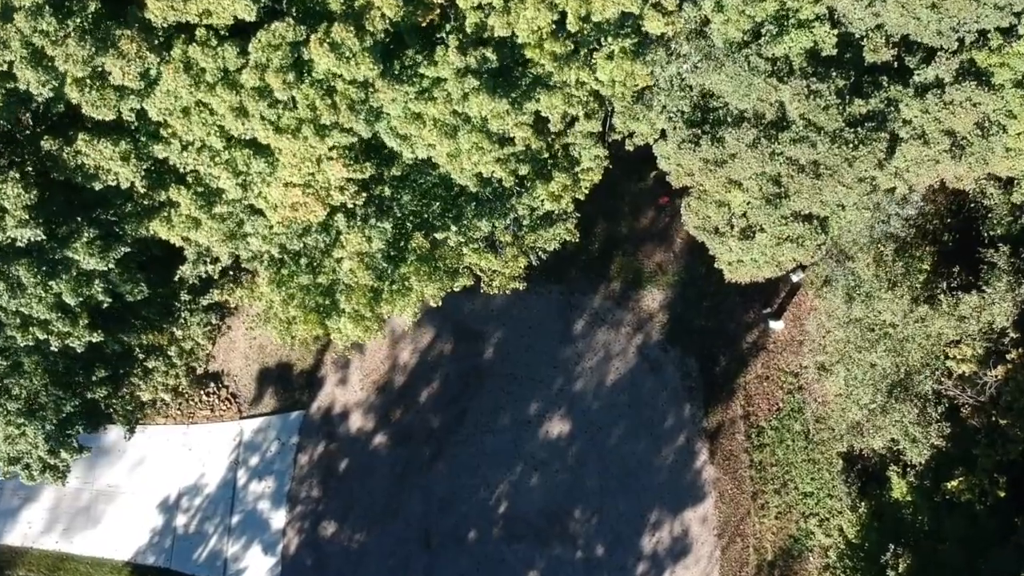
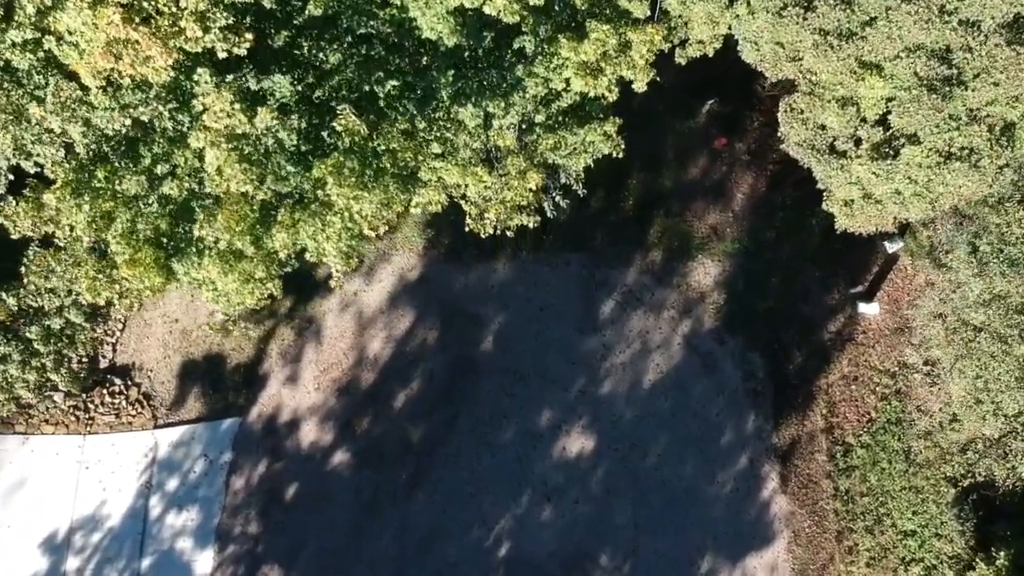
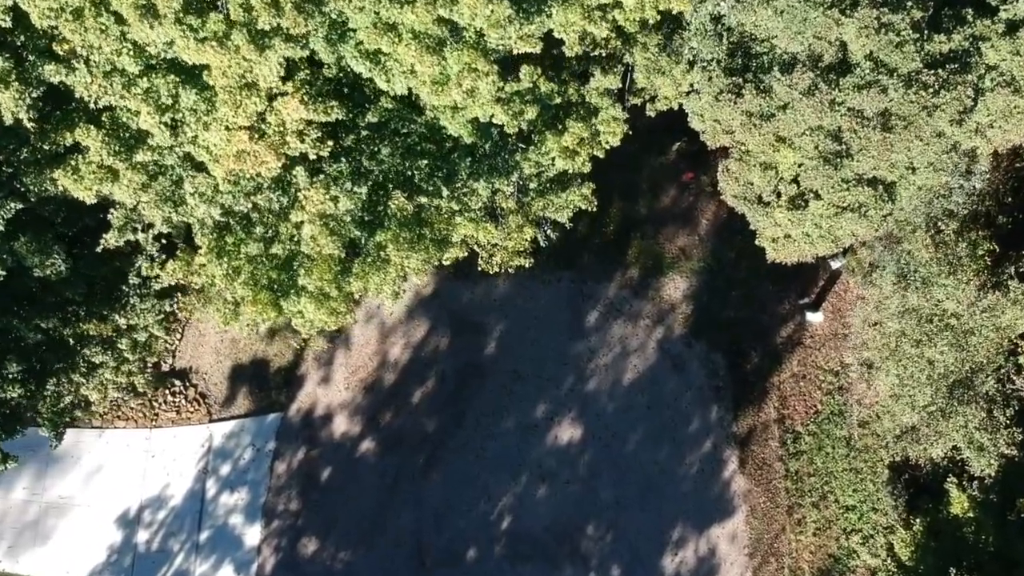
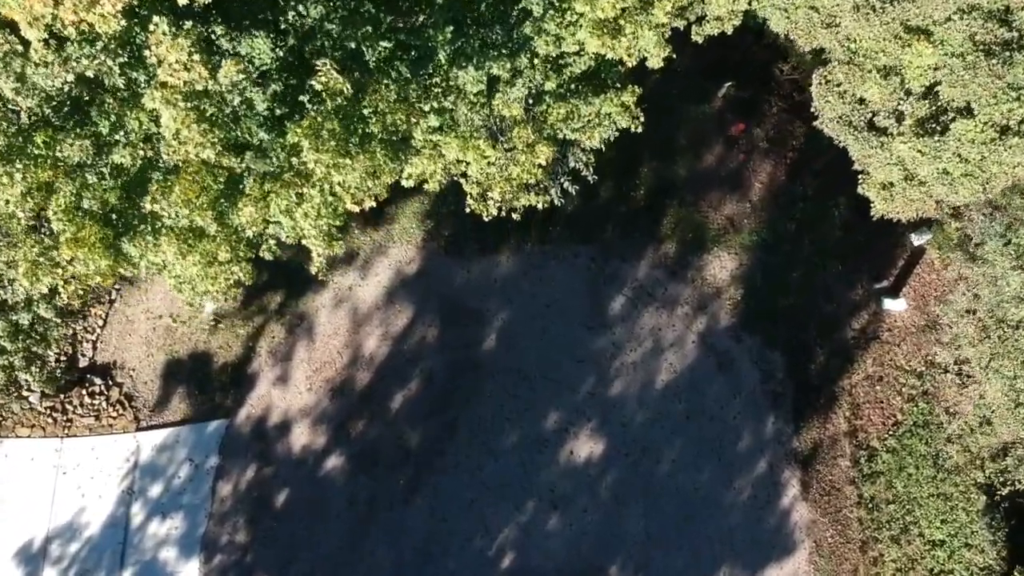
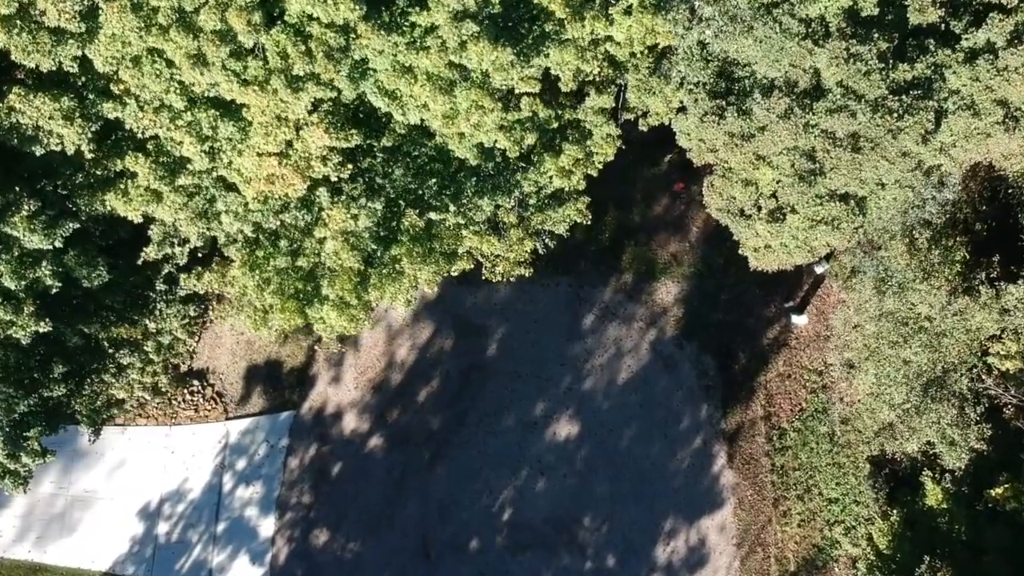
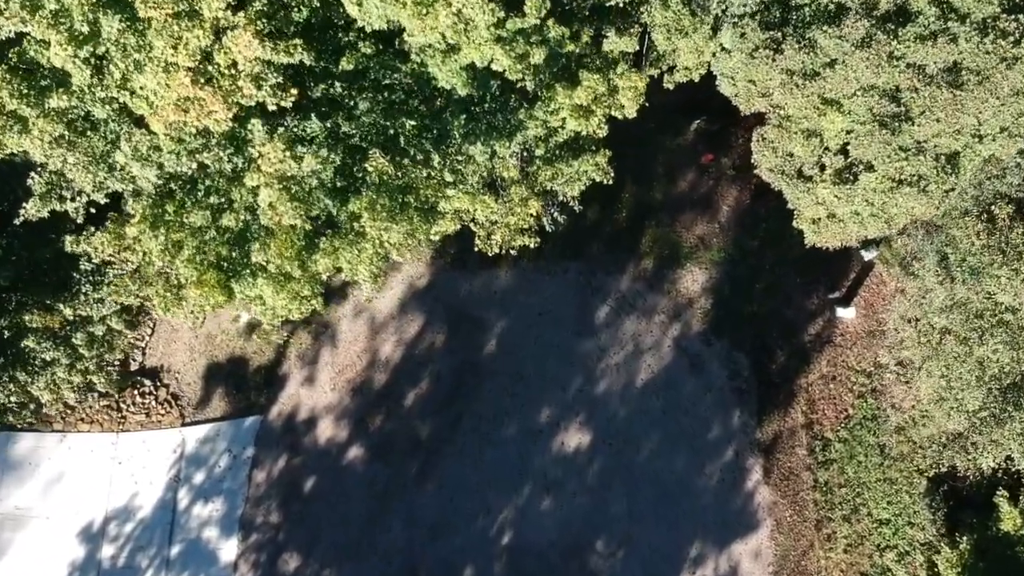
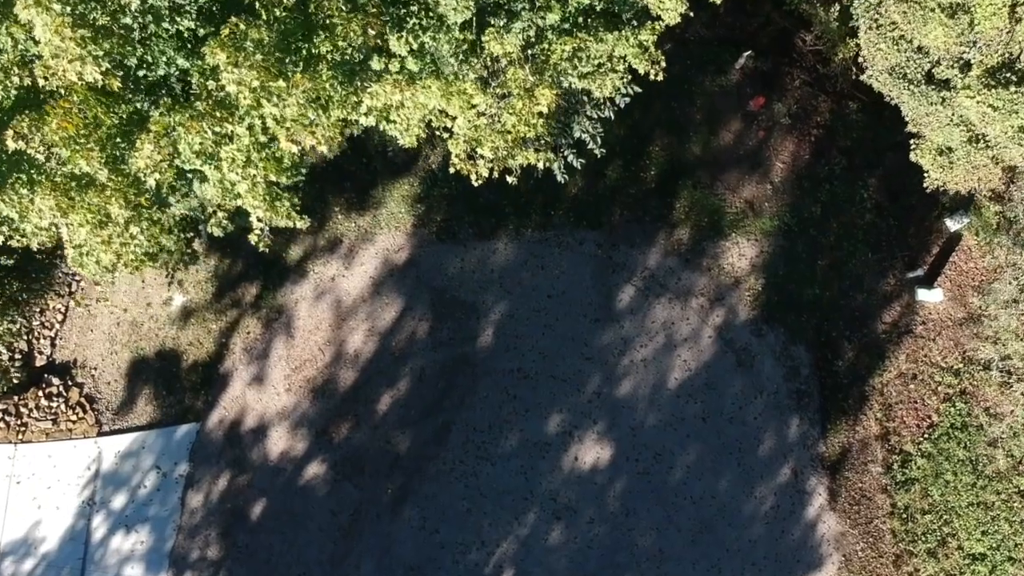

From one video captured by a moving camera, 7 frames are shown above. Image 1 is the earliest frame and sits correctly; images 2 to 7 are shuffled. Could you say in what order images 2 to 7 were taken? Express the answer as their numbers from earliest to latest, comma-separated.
5, 3, 6, 2, 4, 7
